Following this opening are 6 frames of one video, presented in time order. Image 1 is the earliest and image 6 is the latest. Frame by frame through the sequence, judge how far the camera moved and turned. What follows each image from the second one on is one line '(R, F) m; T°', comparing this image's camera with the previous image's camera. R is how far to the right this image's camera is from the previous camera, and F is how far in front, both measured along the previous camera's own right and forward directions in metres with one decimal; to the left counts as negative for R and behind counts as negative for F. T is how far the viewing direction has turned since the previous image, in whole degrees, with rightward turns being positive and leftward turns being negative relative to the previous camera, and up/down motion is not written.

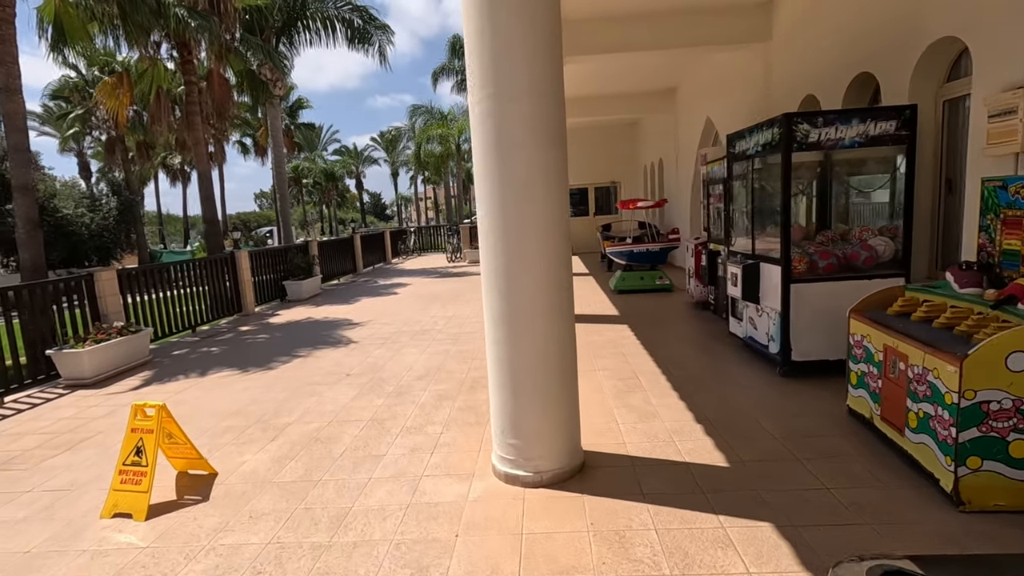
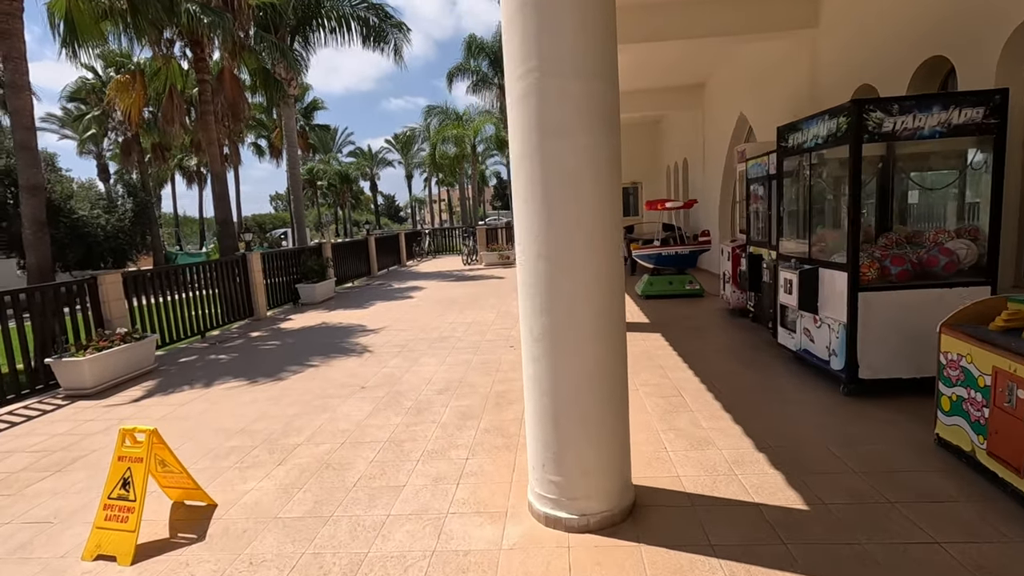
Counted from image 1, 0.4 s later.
(-0.2, +0.5) m; -1°
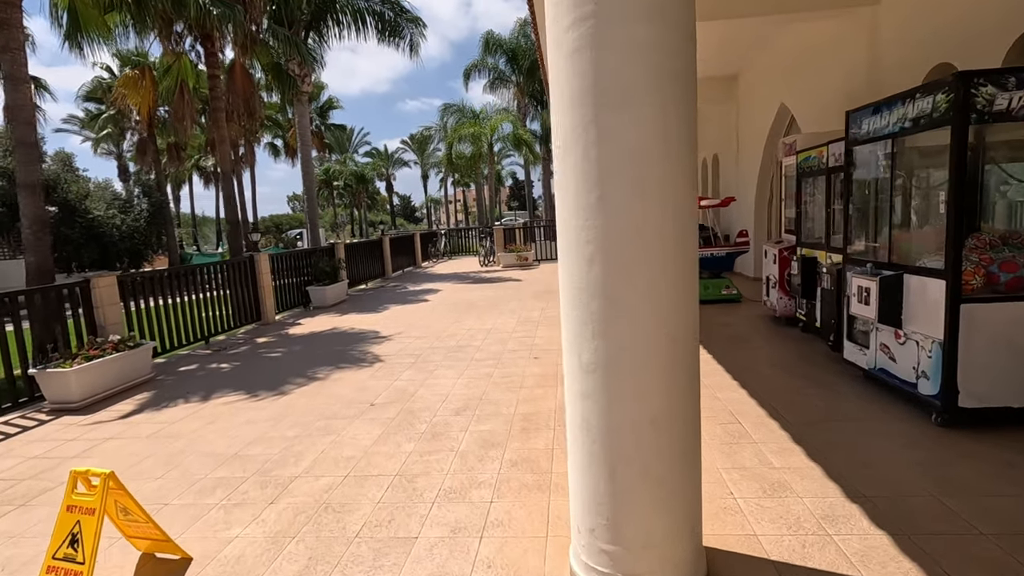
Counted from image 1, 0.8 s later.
(-0.1, +0.6) m; -2°
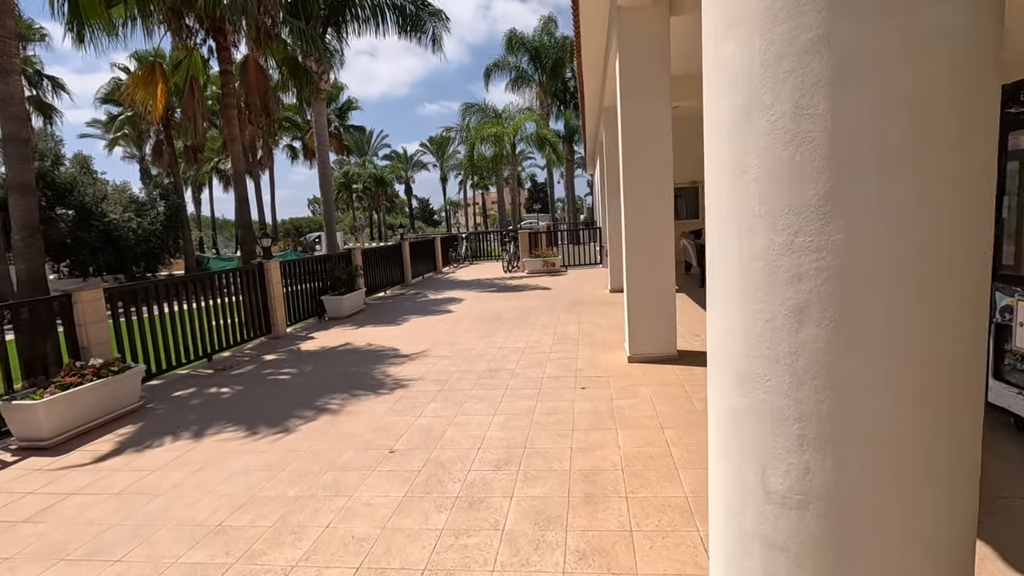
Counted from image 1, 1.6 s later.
(-0.2, +0.9) m; -2°
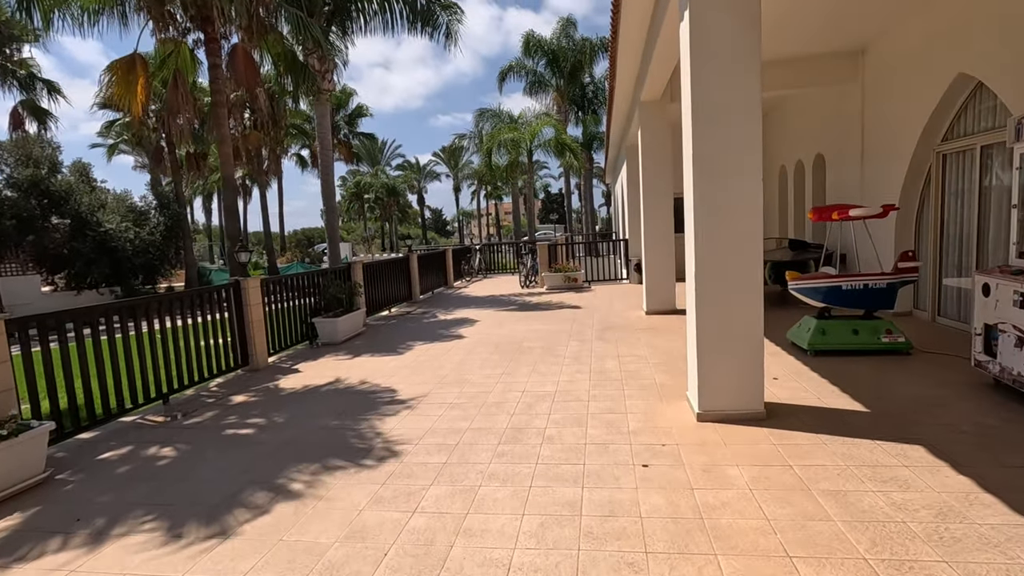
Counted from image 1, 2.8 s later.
(-0.1, +1.4) m; -1°
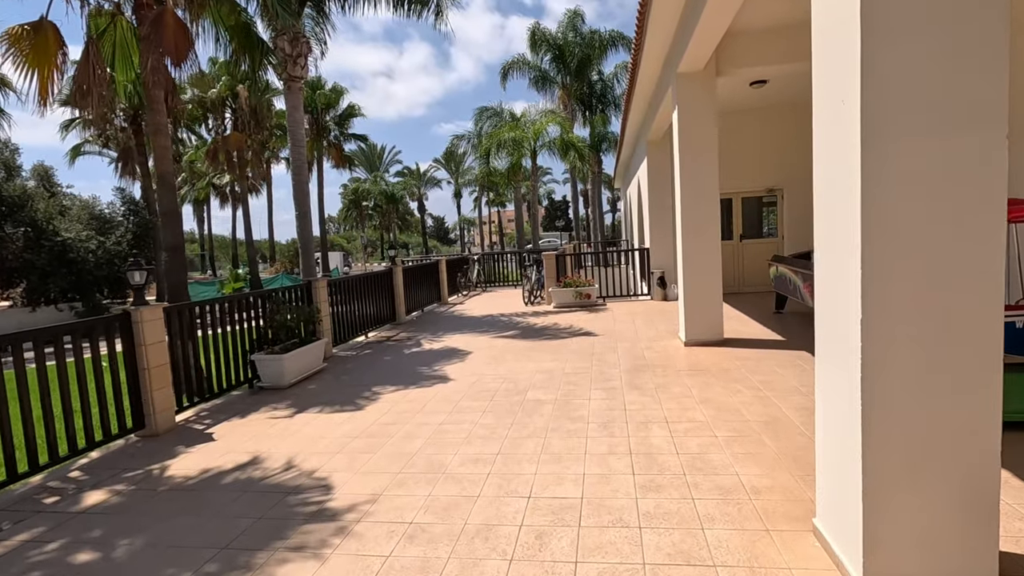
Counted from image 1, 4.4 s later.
(0.0, +2.0) m; 0°
